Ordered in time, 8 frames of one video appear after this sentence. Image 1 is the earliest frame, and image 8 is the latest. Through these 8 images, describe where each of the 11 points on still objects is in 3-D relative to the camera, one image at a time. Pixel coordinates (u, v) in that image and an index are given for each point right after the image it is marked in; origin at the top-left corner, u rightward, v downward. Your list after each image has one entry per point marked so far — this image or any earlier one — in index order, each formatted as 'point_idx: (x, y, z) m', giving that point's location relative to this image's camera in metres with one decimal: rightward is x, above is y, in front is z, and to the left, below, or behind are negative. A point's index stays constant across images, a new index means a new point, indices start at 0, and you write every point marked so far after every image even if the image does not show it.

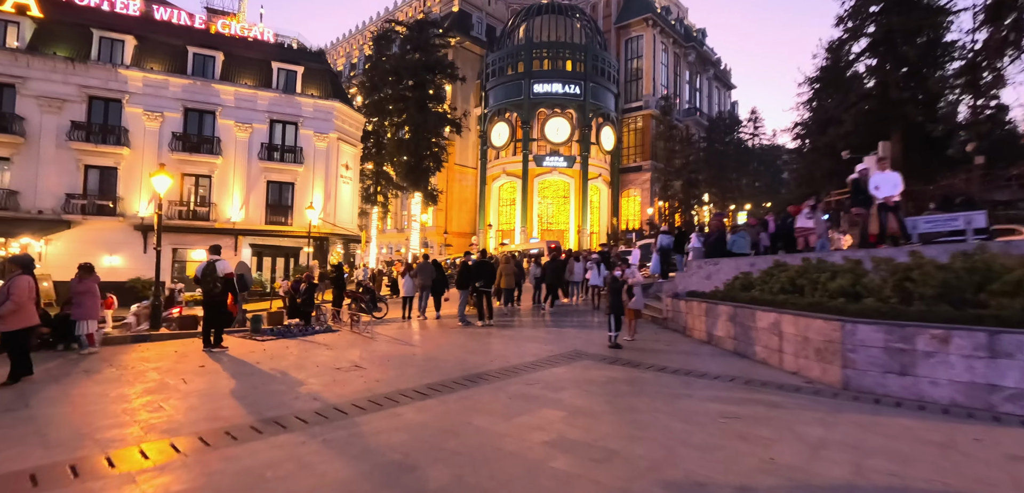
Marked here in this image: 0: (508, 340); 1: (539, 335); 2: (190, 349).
0: (-0.1, -1.7, +9.1) m
1: (+0.6, -1.7, +10.0) m
2: (-5.1, -1.5, +7.7) m
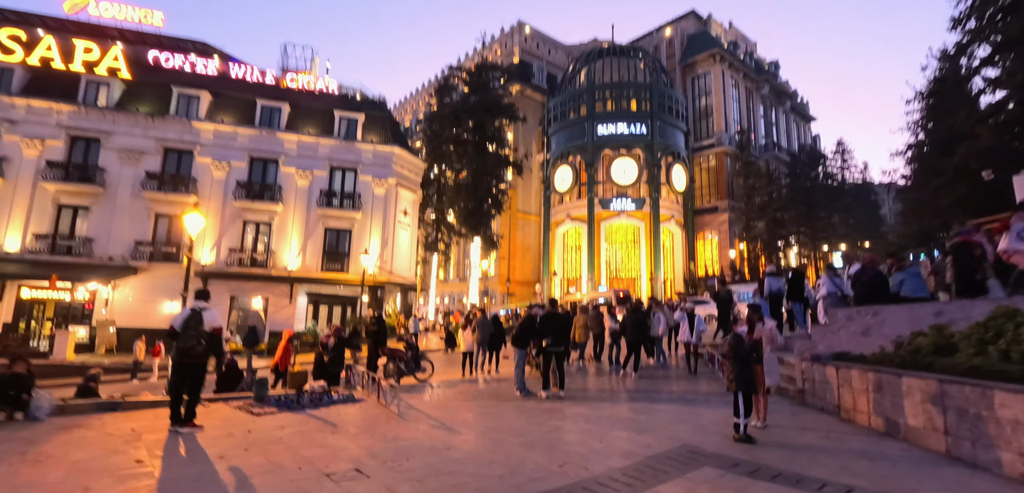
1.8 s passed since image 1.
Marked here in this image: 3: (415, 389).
0: (+1.0, -2.3, +6.5) m
1: (+1.7, -2.4, +7.3) m
2: (-4.2, -2.1, +5.8) m
3: (-1.9, -2.7, +9.6) m
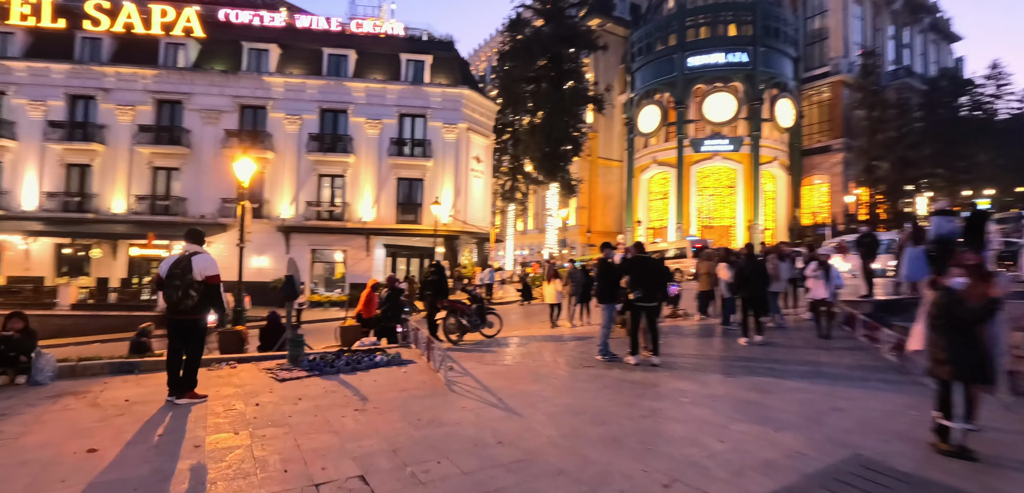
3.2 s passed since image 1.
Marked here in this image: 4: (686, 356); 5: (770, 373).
0: (+1.7, -1.5, +4.8) m
1: (+2.6, -1.5, +5.4) m
2: (-3.5, -1.4, +4.8) m
3: (-0.6, -1.7, +8.2) m
4: (+2.5, -1.6, +7.3) m
5: (+3.1, -1.6, +6.0) m
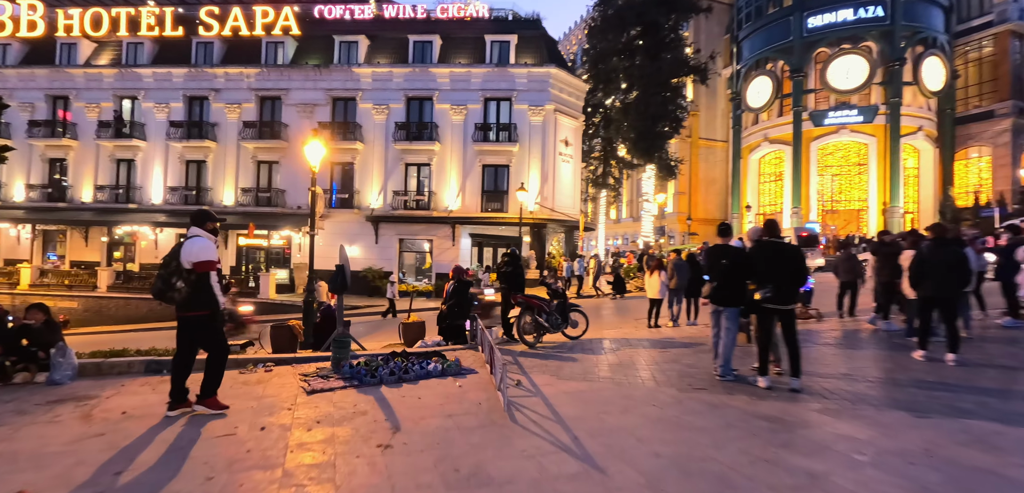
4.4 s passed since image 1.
0: (+2.2, -1.4, +3.0) m
1: (+3.2, -1.4, +3.5) m
2: (-2.9, -1.3, +4.1) m
3: (+0.6, -1.5, +6.9) m
4: (+3.5, -1.4, +5.4) m
5: (+3.9, -1.4, +4.1) m
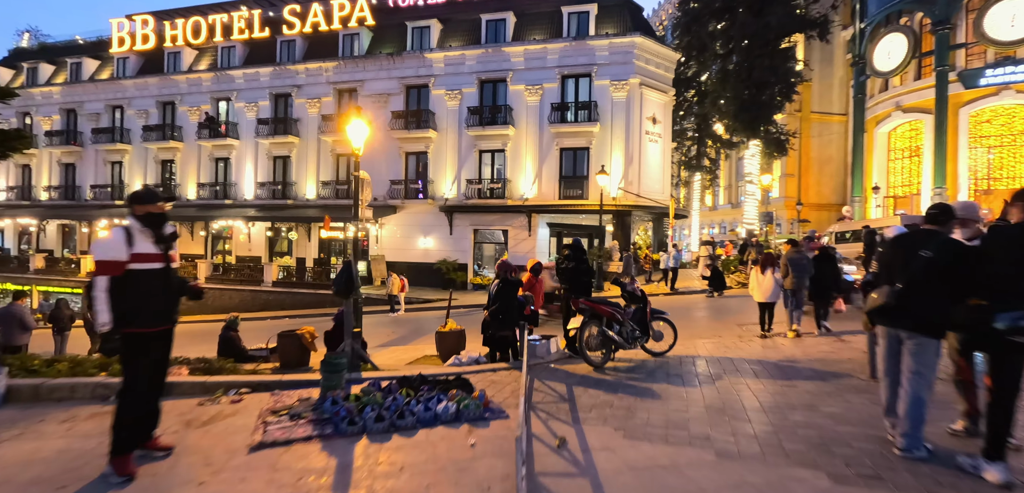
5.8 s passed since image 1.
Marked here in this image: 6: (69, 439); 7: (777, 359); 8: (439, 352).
0: (+2.2, -1.3, +1.0) m
1: (+3.2, -1.3, +1.3) m
2: (-2.7, -1.2, +2.9) m
3: (+1.2, -1.4, +5.1) m
4: (+3.8, -1.3, +3.1) m
5: (+3.9, -1.3, +1.7) m
6: (-2.8, -1.2, +3.2) m
7: (+3.2, -1.4, +6.0) m
8: (-0.9, -1.3, +6.0) m
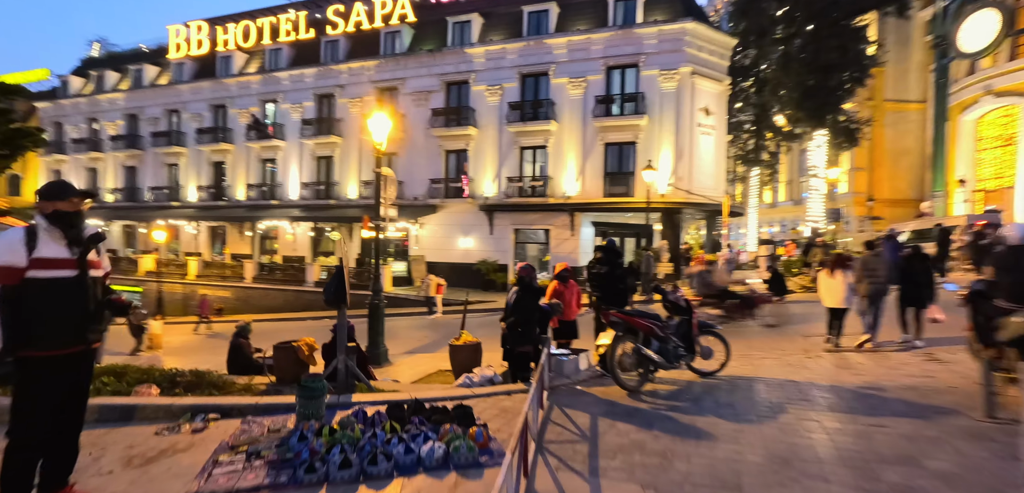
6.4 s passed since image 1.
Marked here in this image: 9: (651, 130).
0: (+1.9, -1.3, +0.1) m
1: (+3.0, -1.3, +0.3) m
2: (-2.7, -1.3, +2.5) m
3: (+1.4, -1.4, +4.2) m
4: (+3.7, -1.3, +2.0) m
5: (+3.7, -1.3, +0.6) m
6: (-2.8, -1.3, +2.7) m
7: (+3.4, -1.4, +5.0) m
8: (-0.6, -1.3, +5.4) m
9: (+5.6, +4.6, +20.0) m
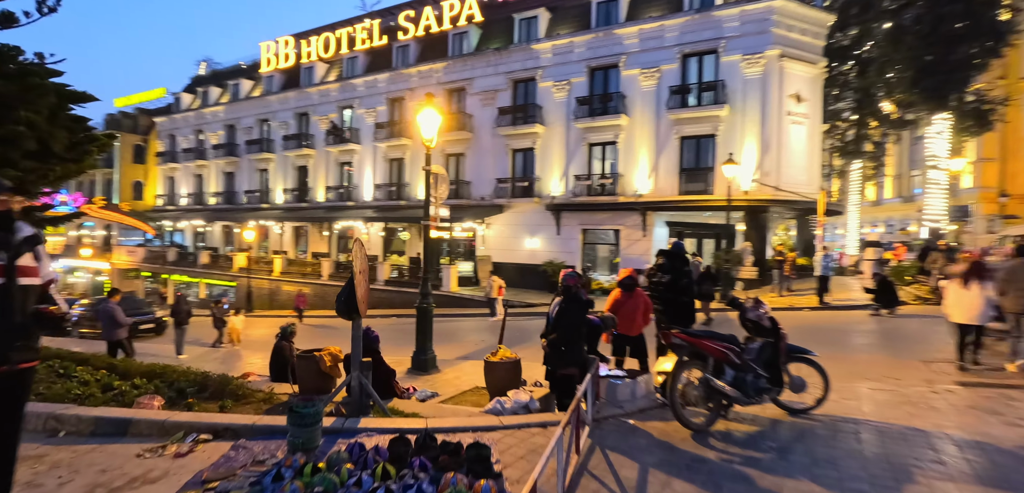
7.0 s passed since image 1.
0: (+1.5, -1.4, -0.8) m
1: (+2.6, -1.4, -0.8) m
2: (-2.7, -1.3, +2.2) m
3: (+1.6, -1.4, +3.3) m
4: (+3.6, -1.4, +0.8) m
5: (+3.4, -1.4, -0.6) m
6: (-2.8, -1.3, +2.5) m
7: (+3.7, -1.4, +3.7) m
8: (-0.2, -1.3, +4.8) m
9: (+8.1, +4.6, +18.3) m
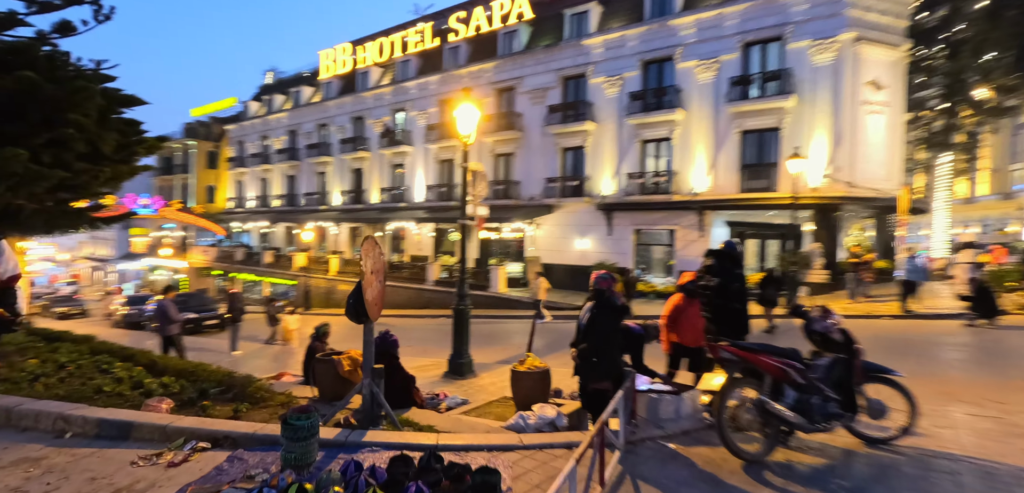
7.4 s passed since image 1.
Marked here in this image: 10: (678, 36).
0: (+1.1, -1.4, -1.4) m
1: (+2.2, -1.4, -1.4) m
2: (-2.7, -1.3, +2.1) m
3: (+1.7, -1.4, +2.8) m
4: (+3.4, -1.4, 0.0) m
5: (+3.0, -1.4, -1.3) m
6: (-2.8, -1.3, +2.4) m
7: (+3.9, -1.4, +2.9) m
8: (0.0, -1.3, +4.4) m
9: (+9.8, +4.5, +16.9) m
10: (+6.3, +8.1, +19.1) m
